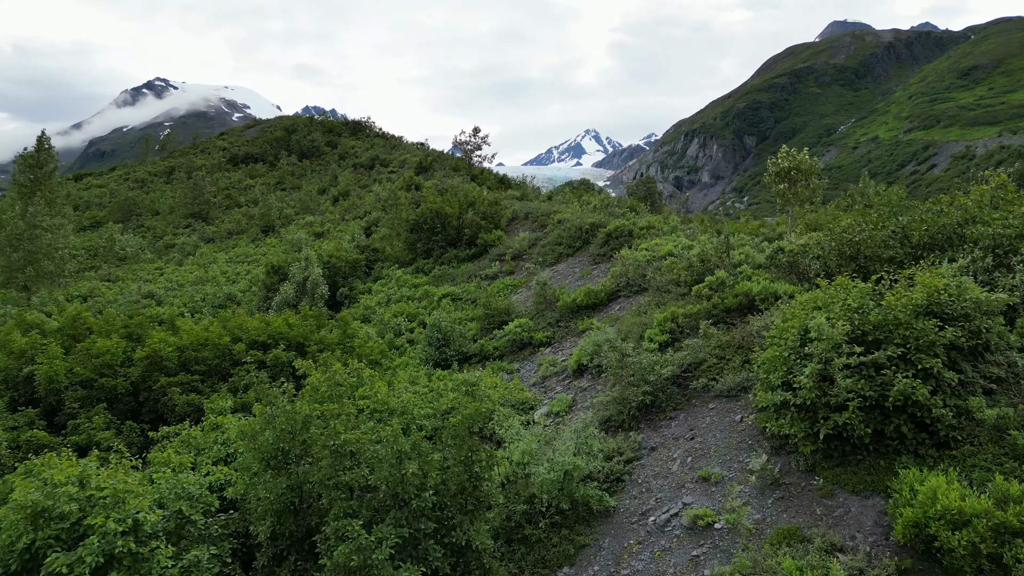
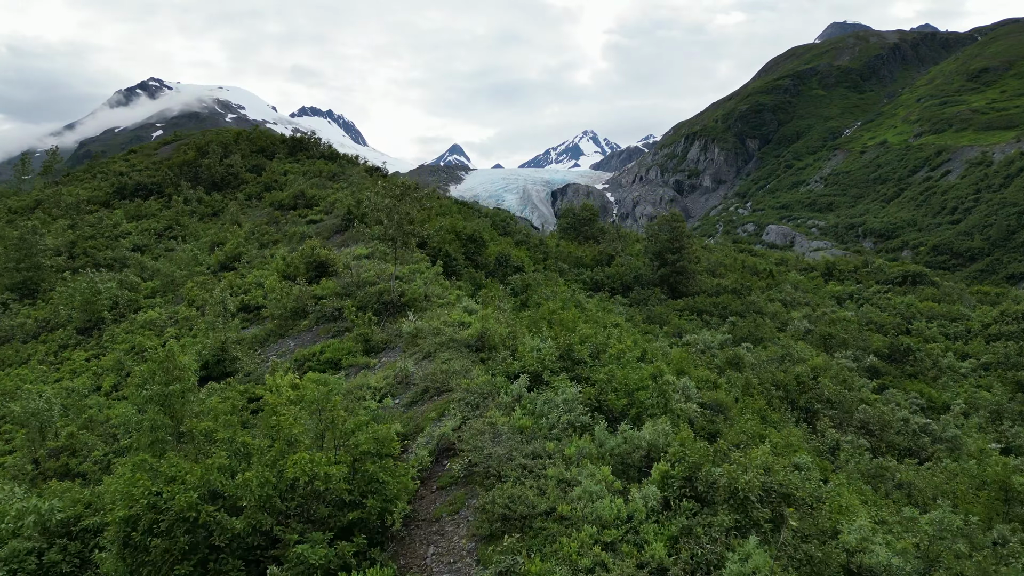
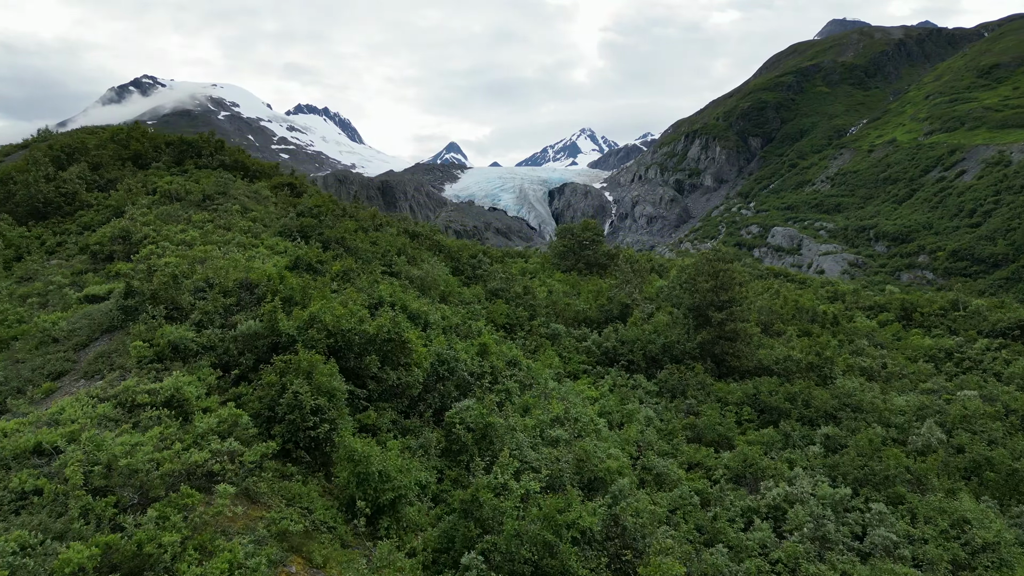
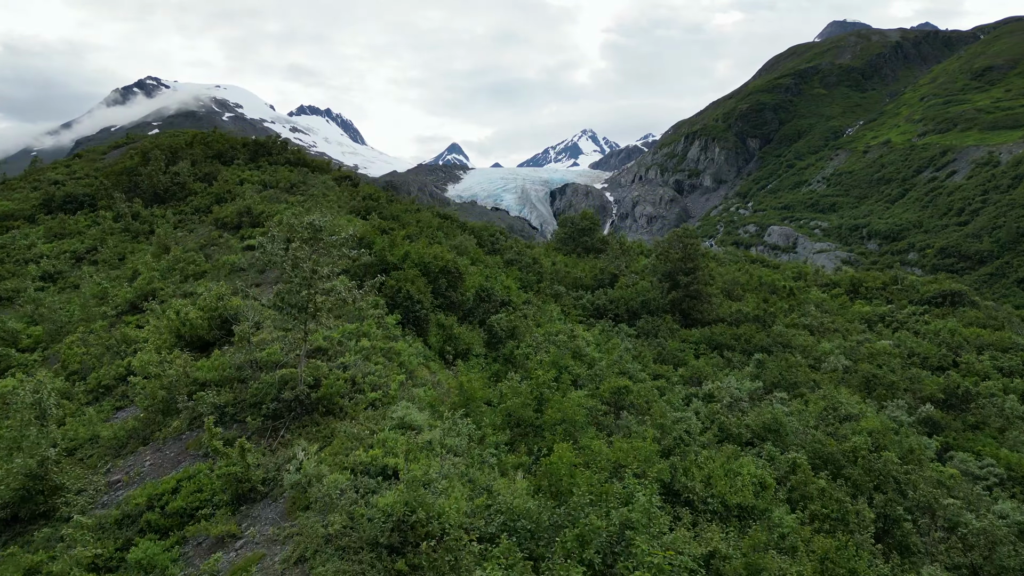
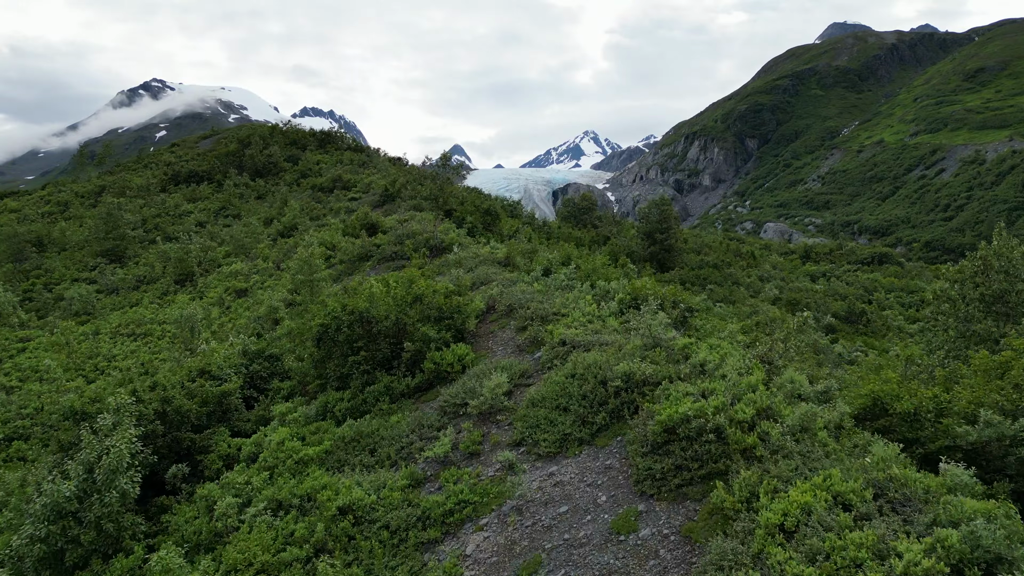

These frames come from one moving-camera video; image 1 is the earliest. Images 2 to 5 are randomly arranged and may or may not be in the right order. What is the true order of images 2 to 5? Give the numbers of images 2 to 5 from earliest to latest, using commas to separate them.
5, 2, 4, 3
